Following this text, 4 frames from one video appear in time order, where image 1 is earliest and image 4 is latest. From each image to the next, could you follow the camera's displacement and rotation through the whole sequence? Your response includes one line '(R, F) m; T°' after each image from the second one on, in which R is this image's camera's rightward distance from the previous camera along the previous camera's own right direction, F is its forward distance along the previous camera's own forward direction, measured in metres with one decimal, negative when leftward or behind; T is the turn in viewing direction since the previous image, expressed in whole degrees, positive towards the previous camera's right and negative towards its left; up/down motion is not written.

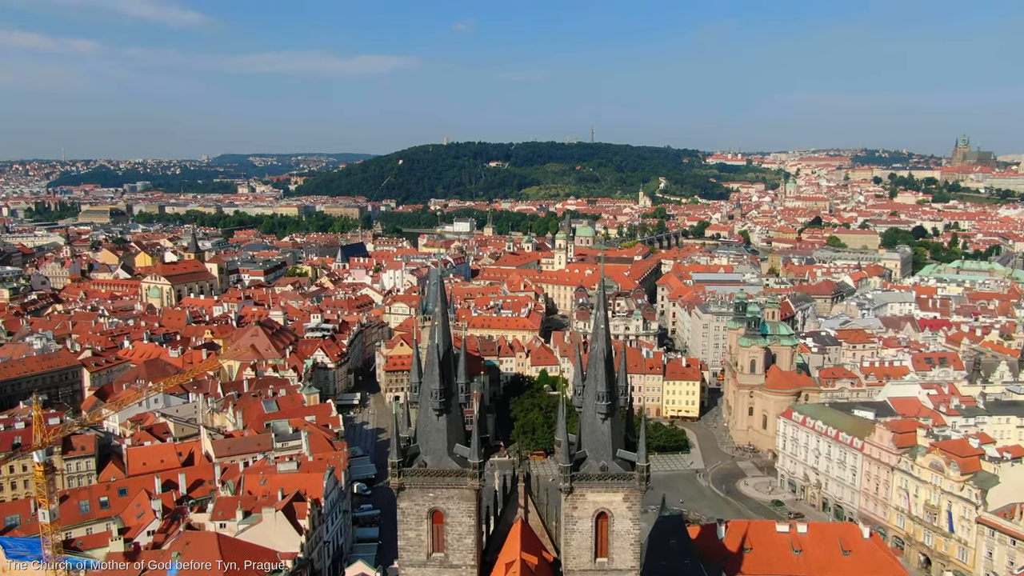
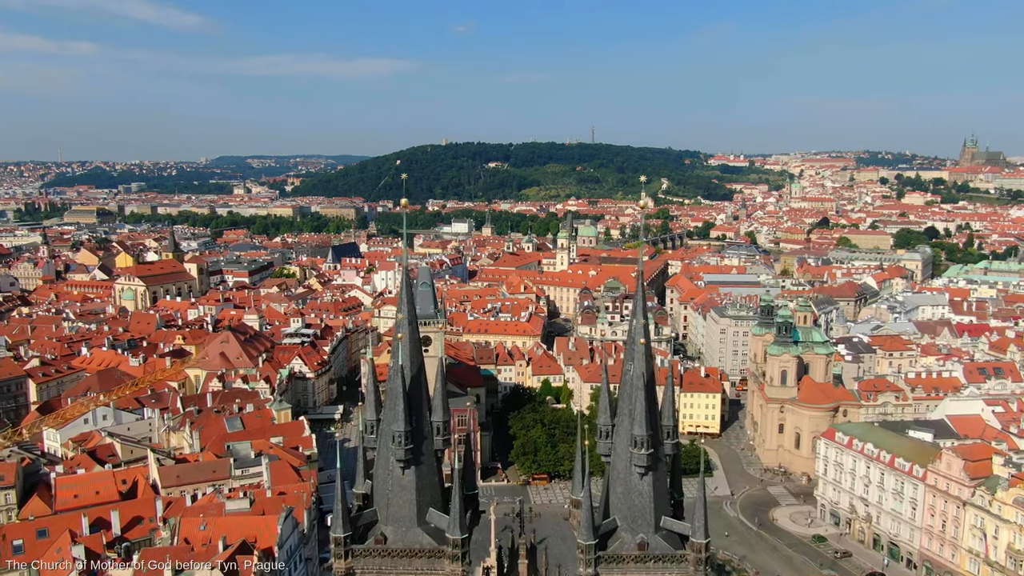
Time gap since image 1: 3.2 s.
(0.0, +6.2) m; 0°
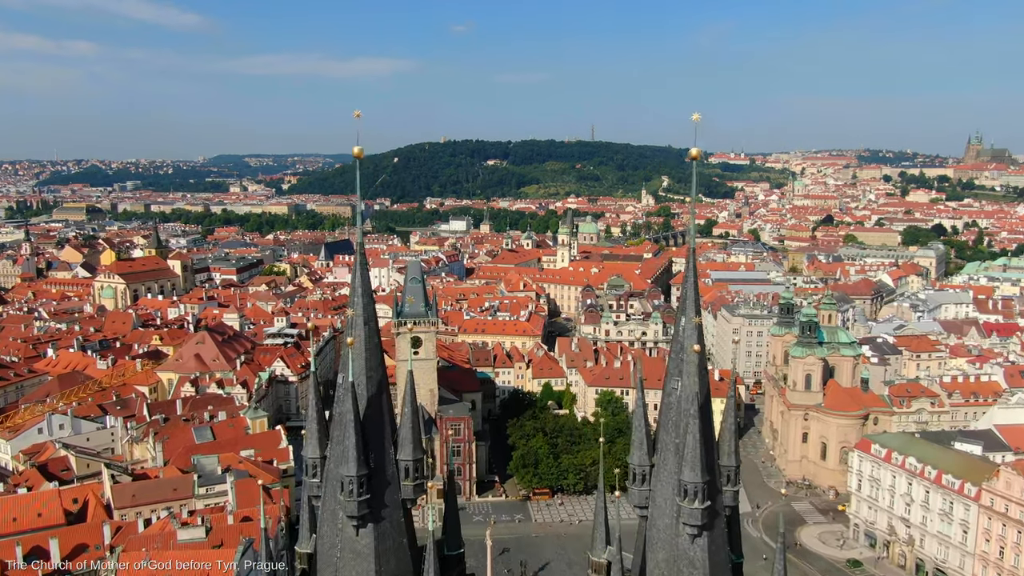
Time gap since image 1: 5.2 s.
(0.0, +4.1) m; 0°
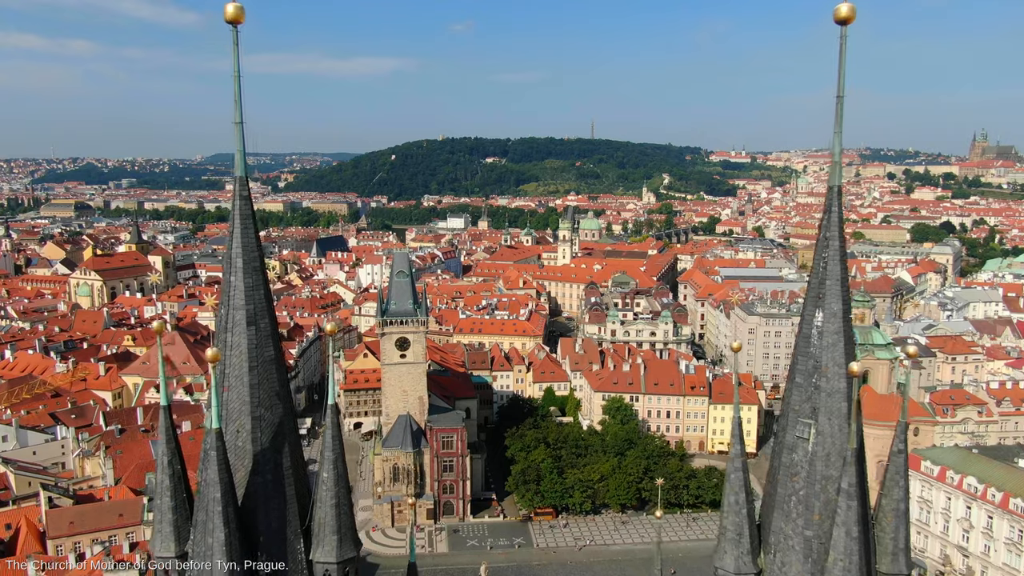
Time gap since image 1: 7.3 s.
(0.0, +4.4) m; 0°
